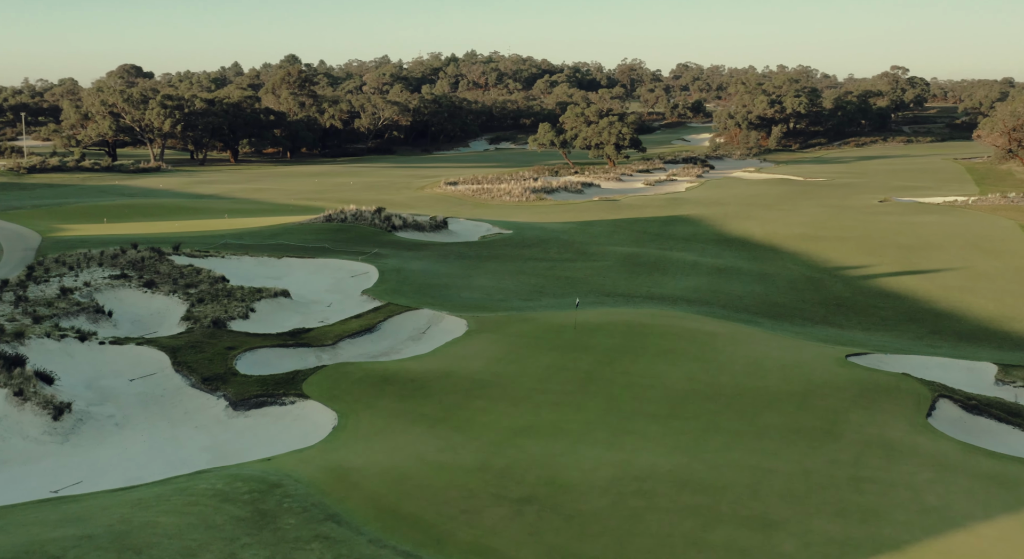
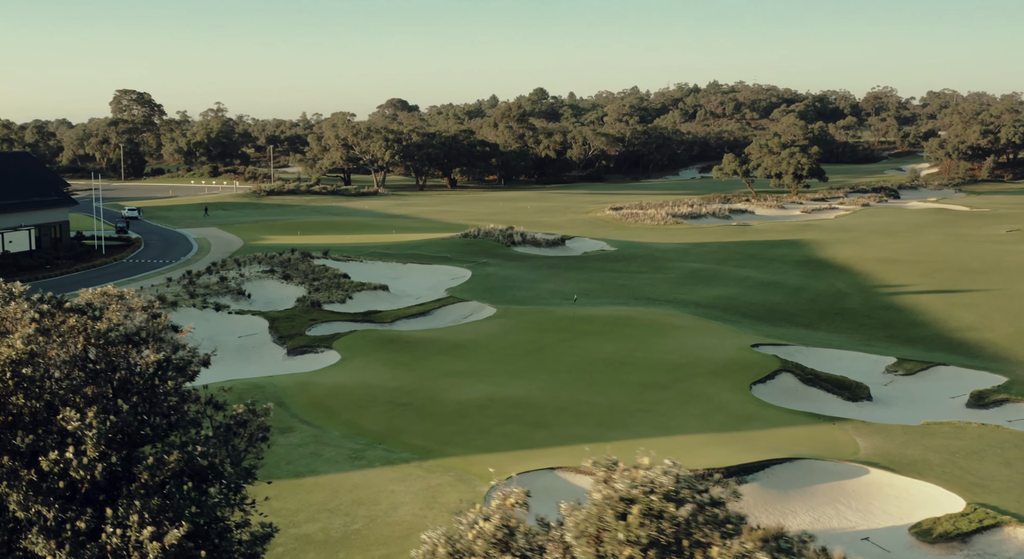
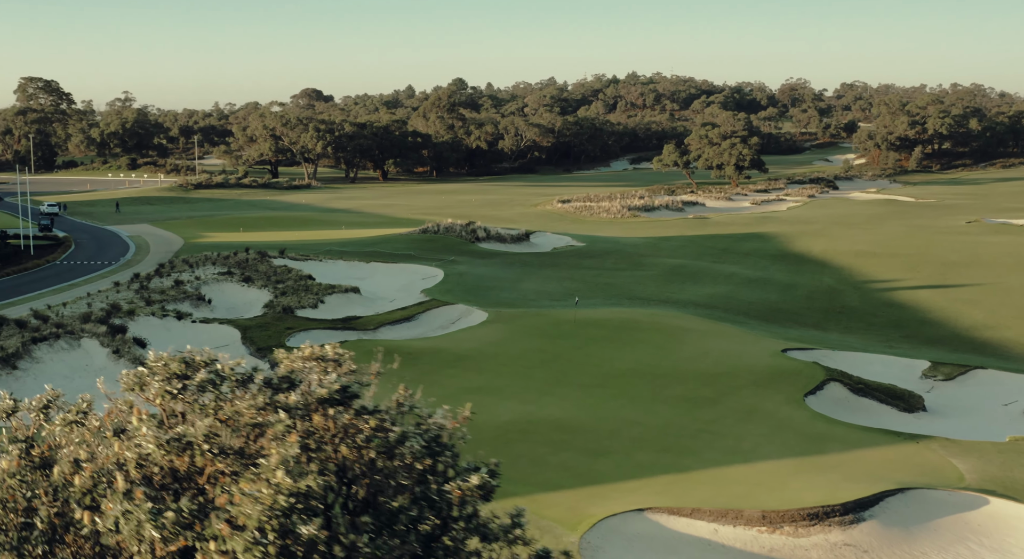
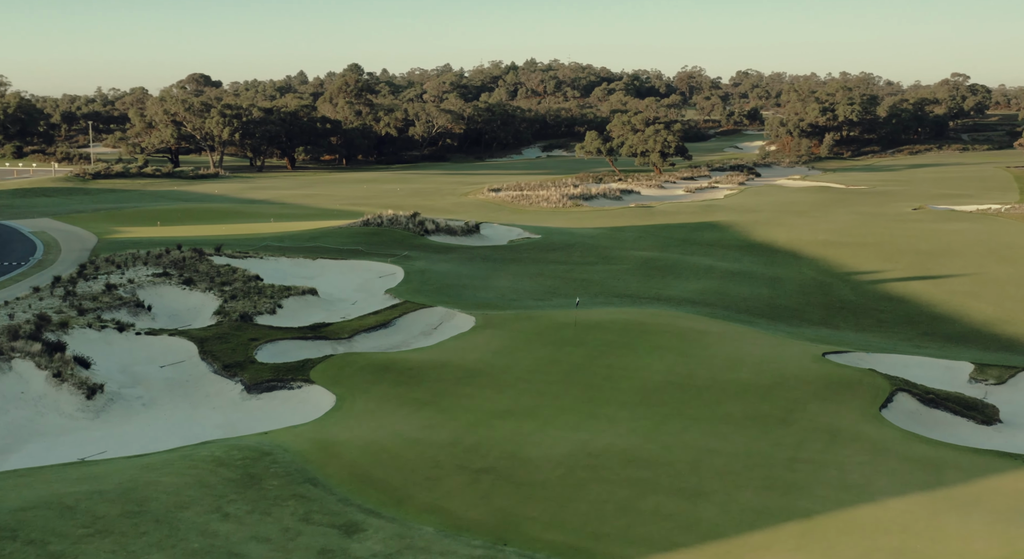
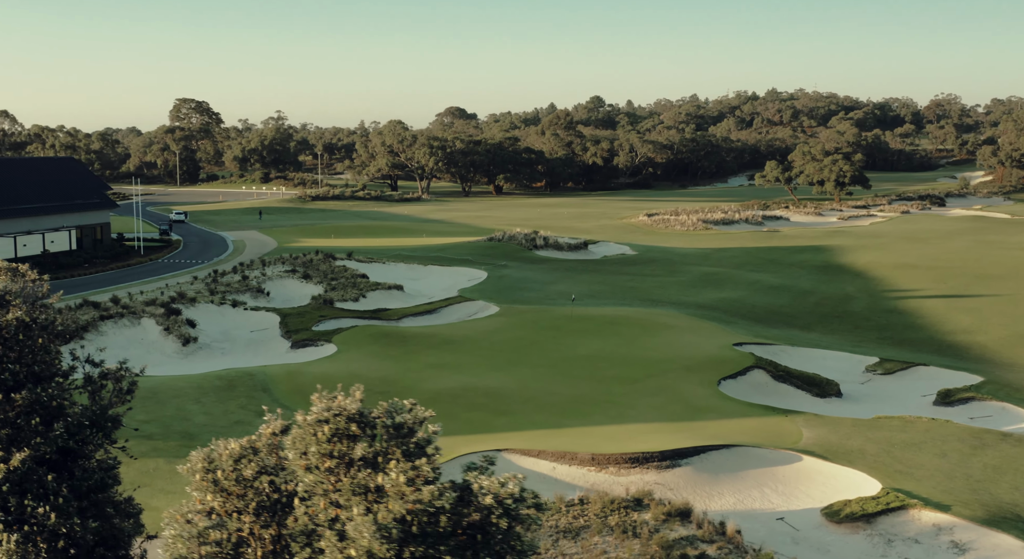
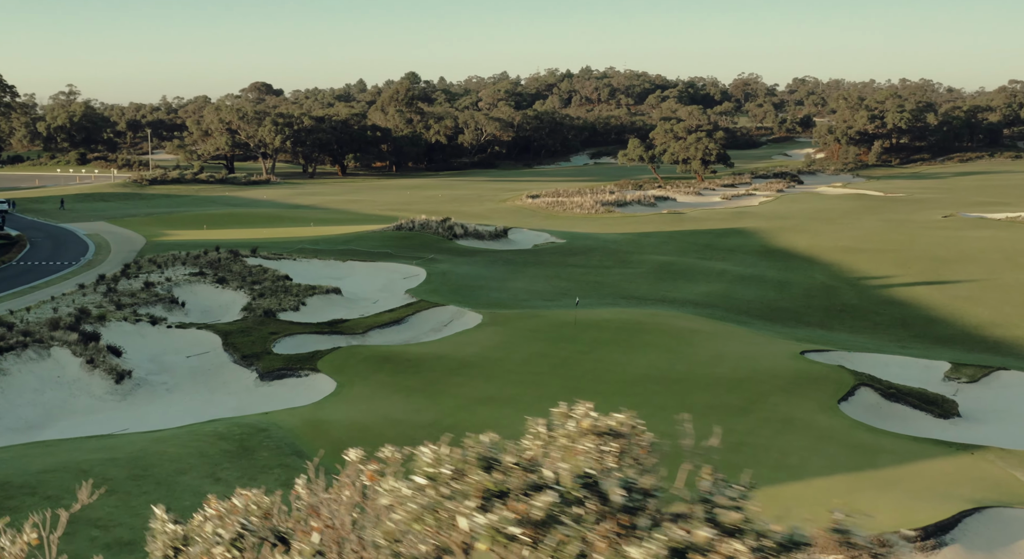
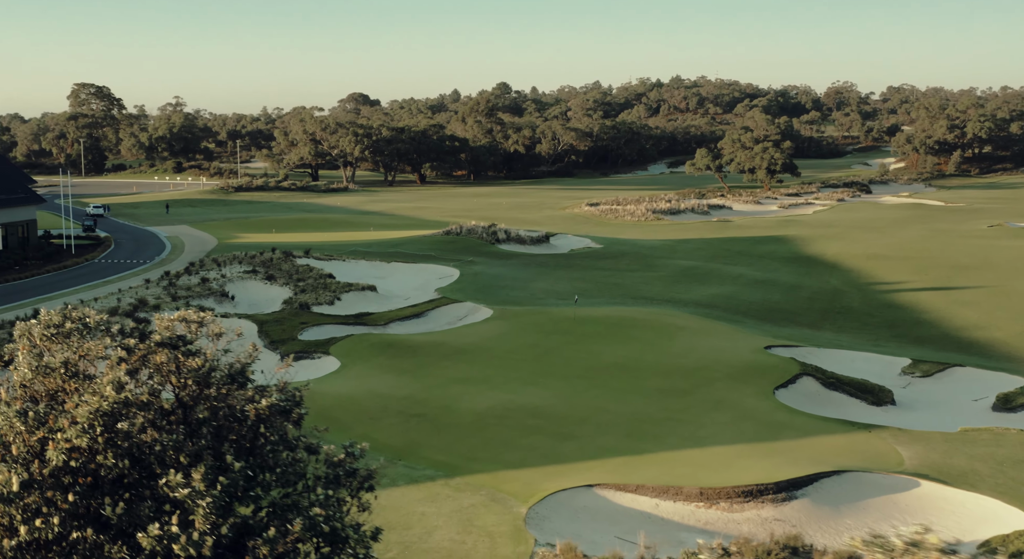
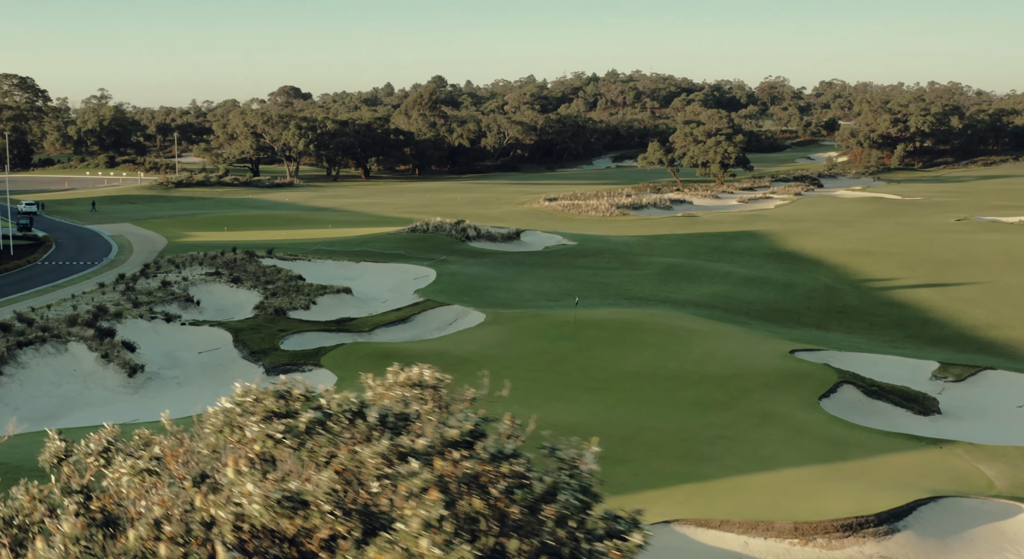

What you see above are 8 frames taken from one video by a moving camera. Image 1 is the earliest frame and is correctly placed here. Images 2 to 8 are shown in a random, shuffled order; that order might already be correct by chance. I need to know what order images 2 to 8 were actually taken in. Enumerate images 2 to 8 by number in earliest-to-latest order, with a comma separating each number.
4, 6, 8, 3, 7, 2, 5
